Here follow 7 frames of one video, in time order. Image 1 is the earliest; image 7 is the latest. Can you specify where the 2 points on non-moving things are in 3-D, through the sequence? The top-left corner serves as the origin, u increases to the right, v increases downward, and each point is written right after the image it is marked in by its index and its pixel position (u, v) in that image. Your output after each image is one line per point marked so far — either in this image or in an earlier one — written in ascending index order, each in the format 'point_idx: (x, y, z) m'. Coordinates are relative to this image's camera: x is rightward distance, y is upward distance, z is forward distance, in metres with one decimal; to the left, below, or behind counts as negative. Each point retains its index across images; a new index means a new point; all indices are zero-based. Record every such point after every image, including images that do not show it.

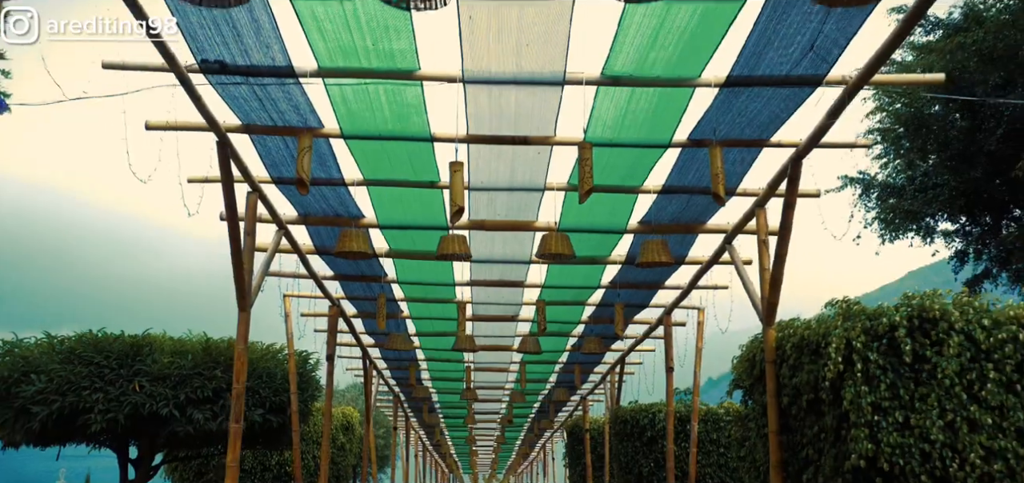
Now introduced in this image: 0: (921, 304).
0: (+3.4, -0.5, +8.1) m
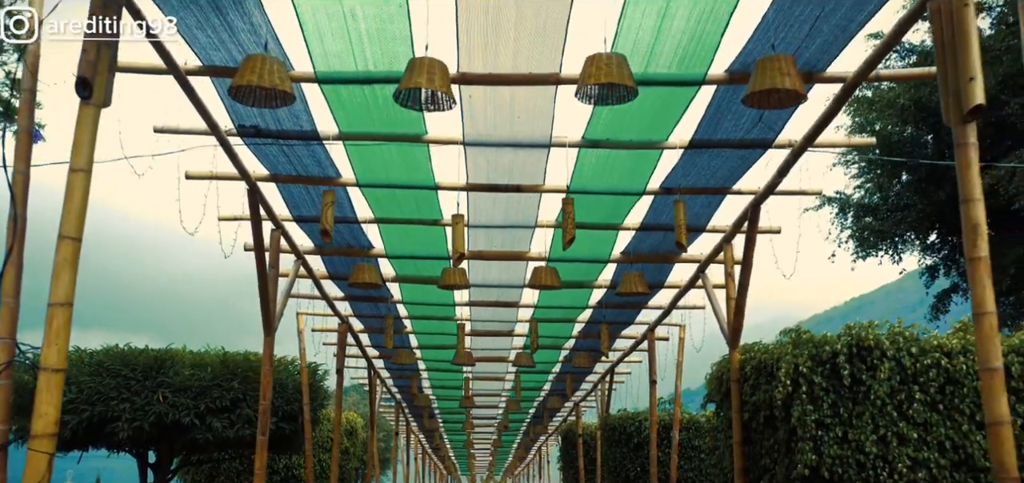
0: (+3.4, -0.9, +9.4) m
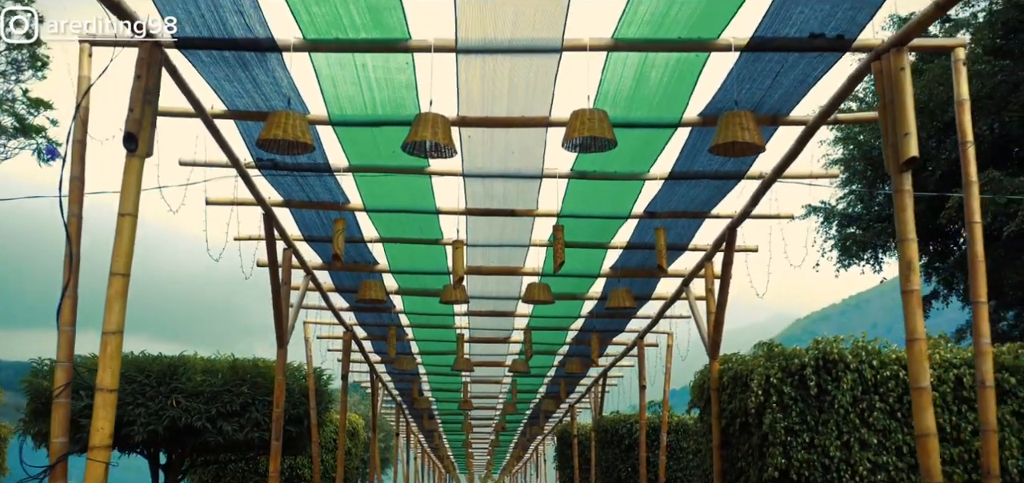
0: (+3.3, -1.1, +10.3) m
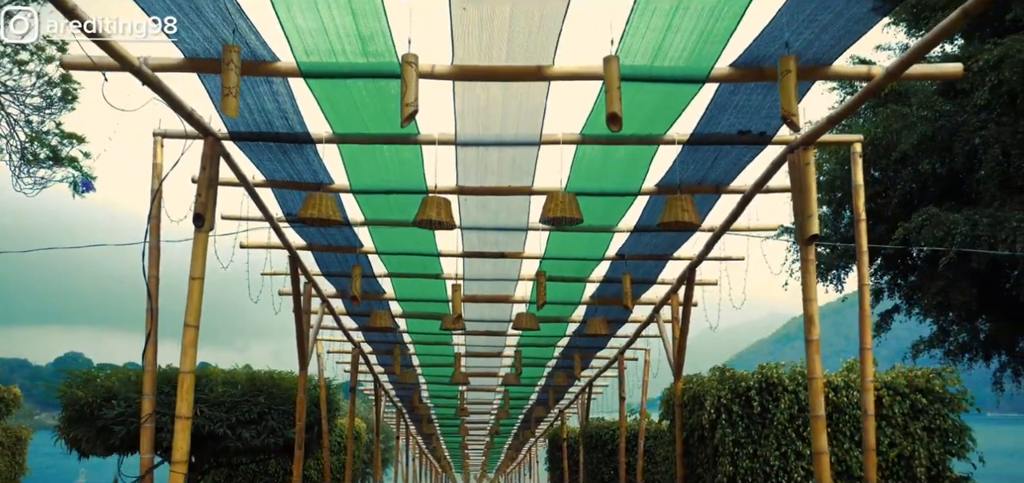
0: (+3.2, -1.6, +12.1) m
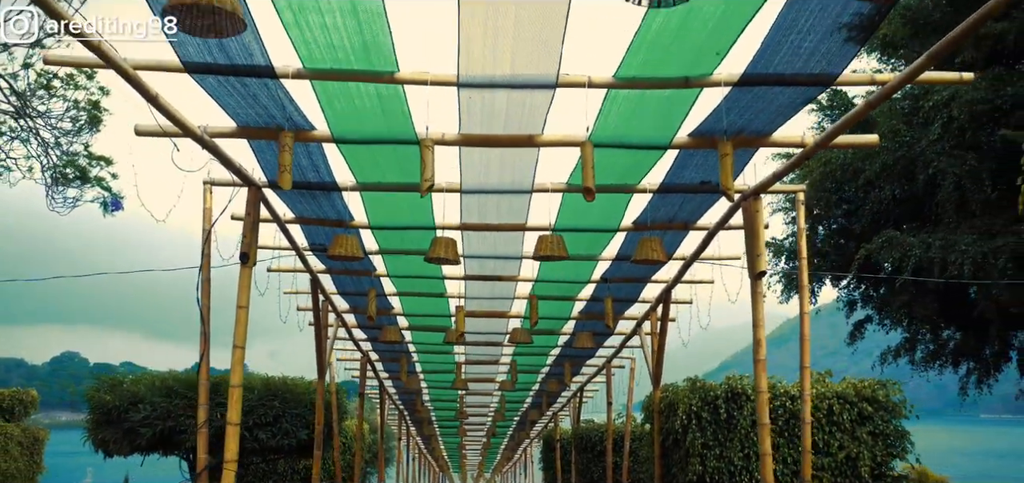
0: (+3.1, -2.0, +13.8) m
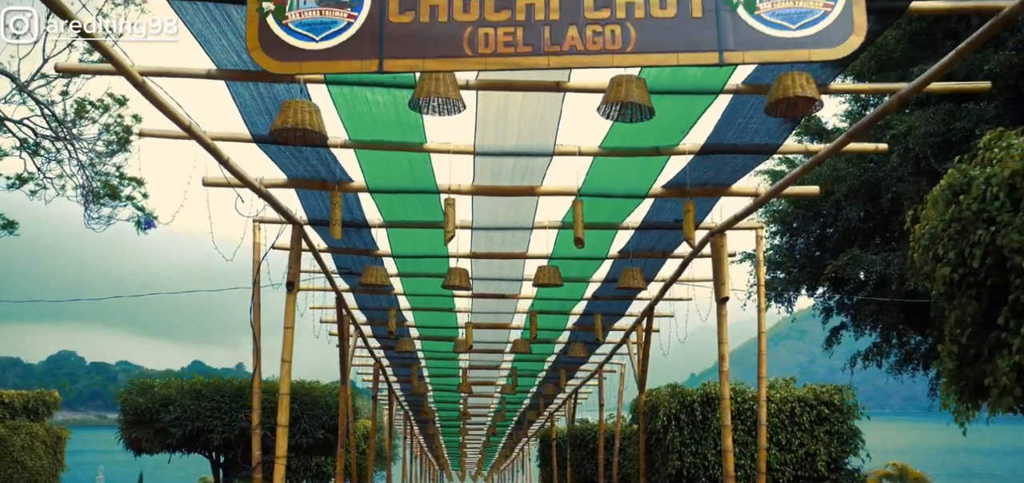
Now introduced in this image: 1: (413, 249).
0: (+3.2, -2.4, +15.7) m
1: (-1.4, -0.1, +13.9) m
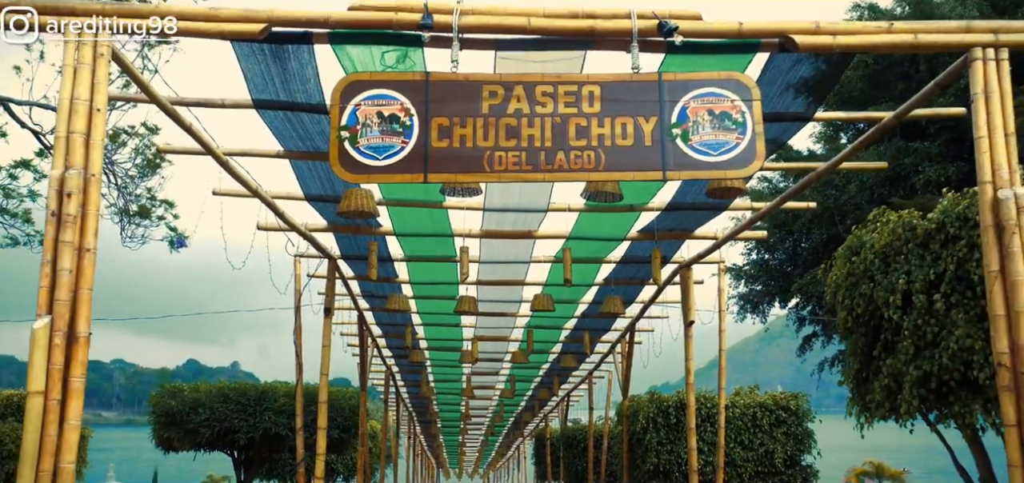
0: (+3.2, -2.9, +18.1) m
1: (-1.4, -0.6, +16.2) m
